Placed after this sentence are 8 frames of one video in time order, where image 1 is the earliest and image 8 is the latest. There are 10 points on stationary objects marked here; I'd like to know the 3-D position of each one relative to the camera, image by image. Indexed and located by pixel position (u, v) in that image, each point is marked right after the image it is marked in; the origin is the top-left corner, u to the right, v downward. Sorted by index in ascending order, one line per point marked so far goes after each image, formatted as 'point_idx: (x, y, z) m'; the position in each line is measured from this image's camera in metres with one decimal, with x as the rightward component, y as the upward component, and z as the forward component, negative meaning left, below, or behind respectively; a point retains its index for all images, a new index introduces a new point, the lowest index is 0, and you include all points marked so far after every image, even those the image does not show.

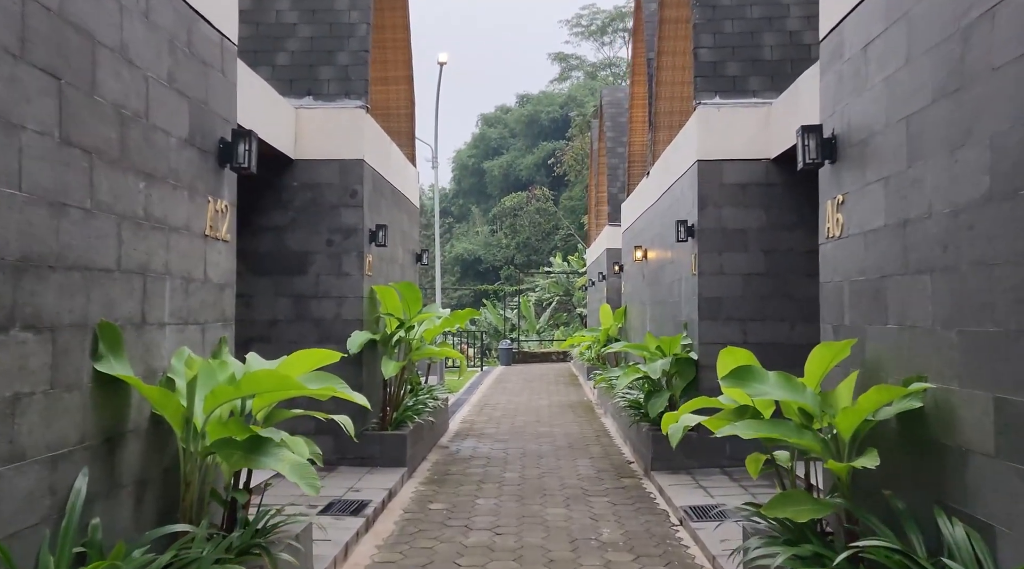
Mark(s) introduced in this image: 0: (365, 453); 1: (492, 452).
0: (-1.1, -1.3, +7.2) m
1: (-0.2, -1.6, +8.8) m
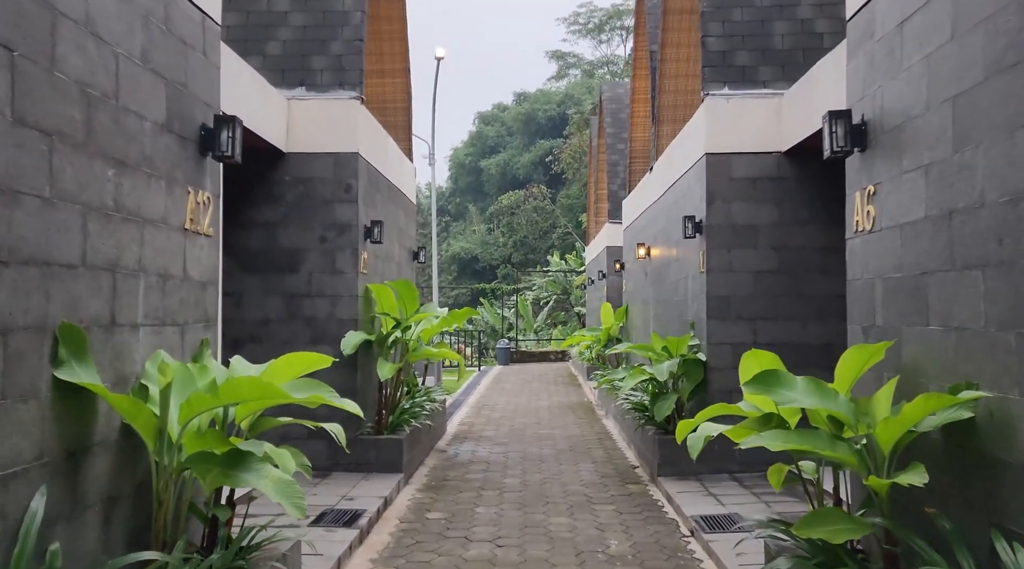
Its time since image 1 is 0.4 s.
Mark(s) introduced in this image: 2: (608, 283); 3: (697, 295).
0: (-1.1, -1.3, +6.9) m
1: (-0.2, -1.5, +8.5) m
2: (+1.6, 0.0, +15.9) m
3: (+1.5, -0.1, +7.5) m
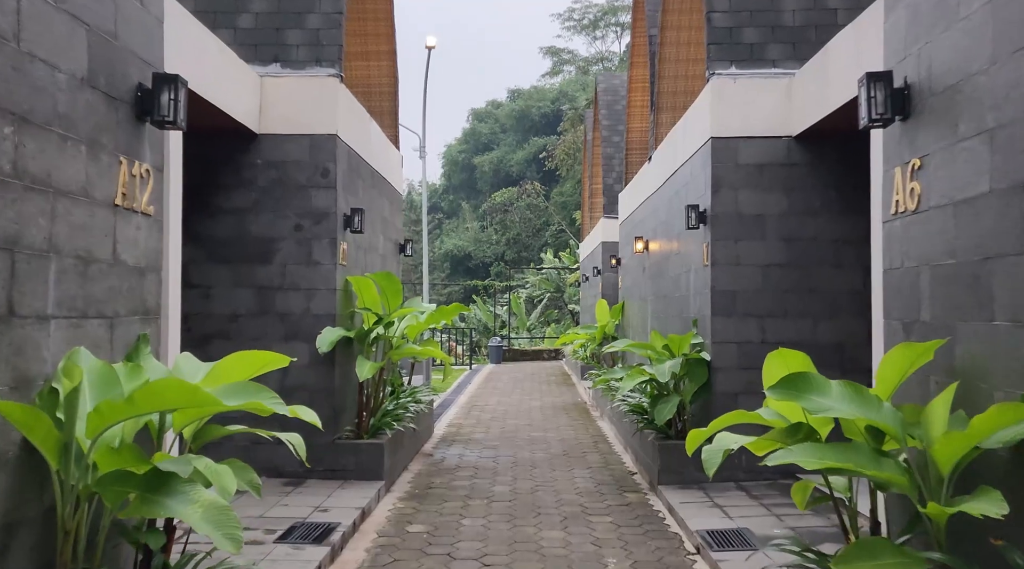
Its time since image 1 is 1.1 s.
0: (-1.2, -1.2, +6.4) m
1: (-0.3, -1.5, +8.0) m
2: (+1.5, +0.1, +15.5) m
3: (+1.4, 0.0, +7.0) m
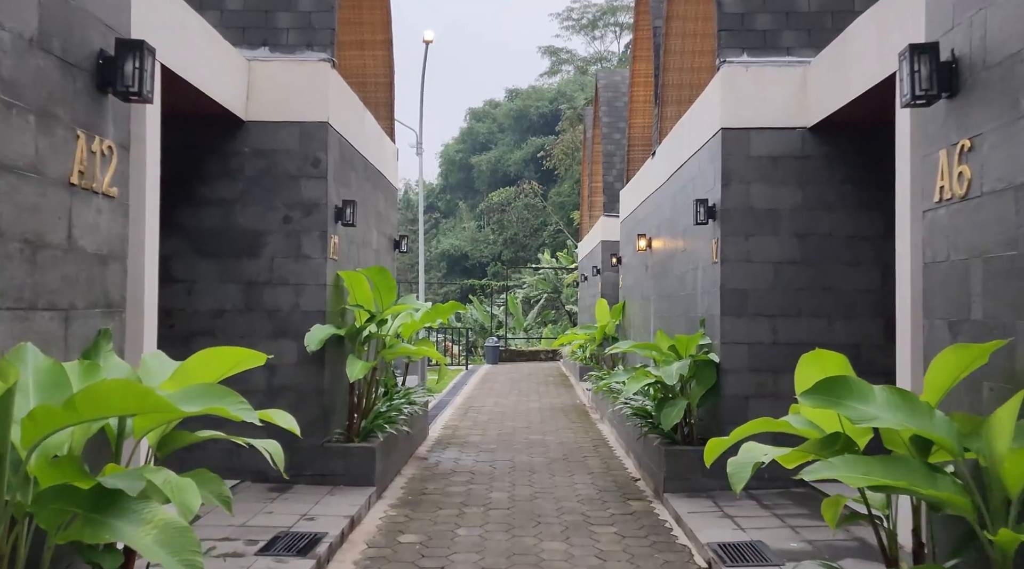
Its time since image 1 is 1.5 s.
0: (-1.2, -1.2, +6.1) m
1: (-0.3, -1.5, +7.6) m
2: (+1.5, +0.1, +15.1) m
3: (+1.4, 0.0, +6.7) m
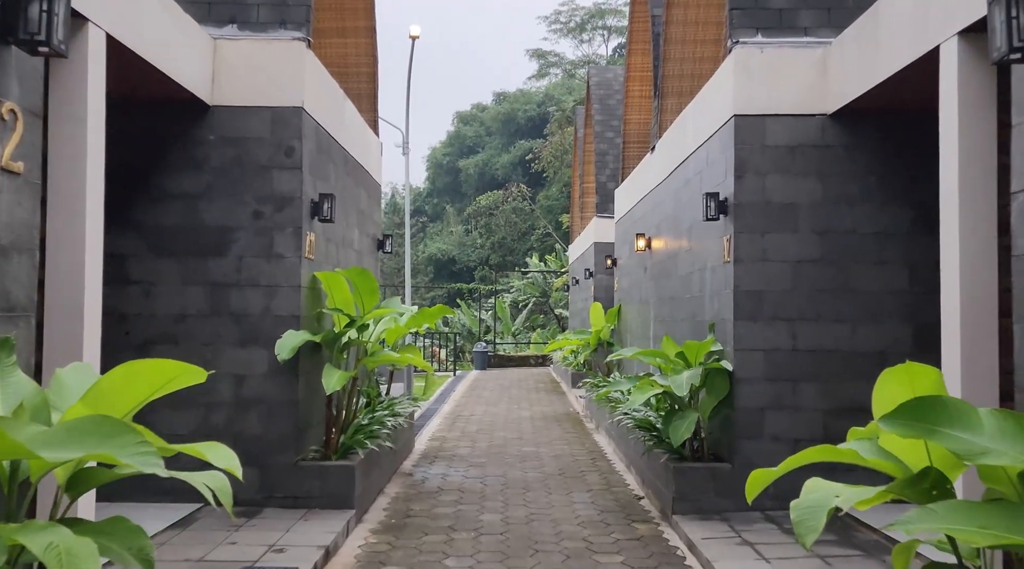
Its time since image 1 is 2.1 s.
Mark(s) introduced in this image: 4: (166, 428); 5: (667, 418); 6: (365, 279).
0: (-1.2, -1.2, +5.5) m
1: (-0.3, -1.5, +7.1) m
2: (+1.3, 0.0, +14.6) m
3: (+1.3, 0.0, +6.1) m
4: (-2.0, -0.8, +5.5) m
5: (+1.0, -0.8, +5.8) m
6: (-0.9, 0.0, +6.0) m
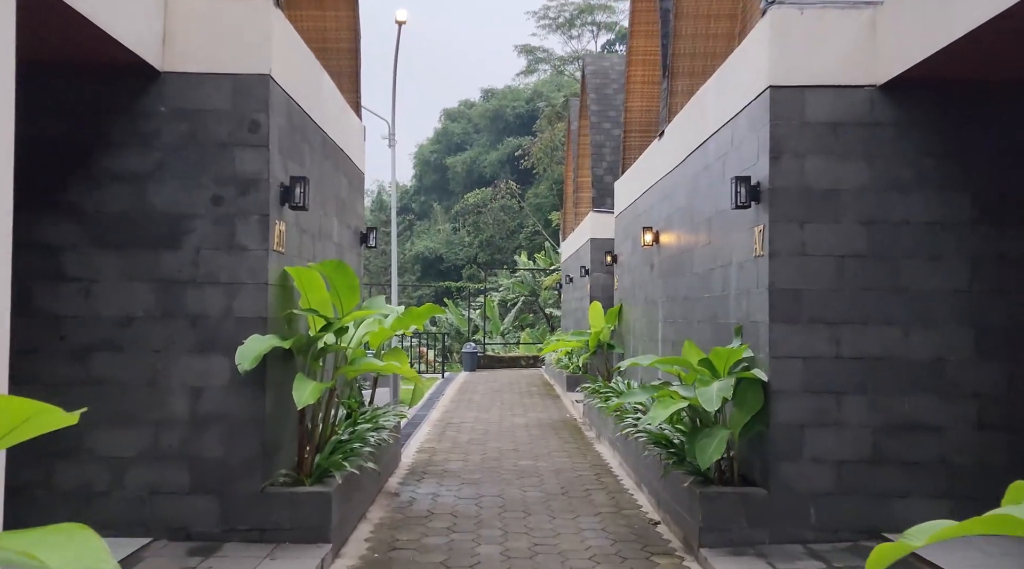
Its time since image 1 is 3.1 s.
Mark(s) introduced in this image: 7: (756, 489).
0: (-1.2, -1.2, +4.7) m
1: (-0.4, -1.5, +6.3) m
2: (+1.2, +0.1, +13.8) m
3: (+1.3, 0.0, +5.4) m
4: (-2.0, -0.8, +4.7) m
5: (+1.0, -0.8, +5.1) m
6: (-0.9, 0.0, +5.2) m
7: (+1.3, -1.1, +5.0) m
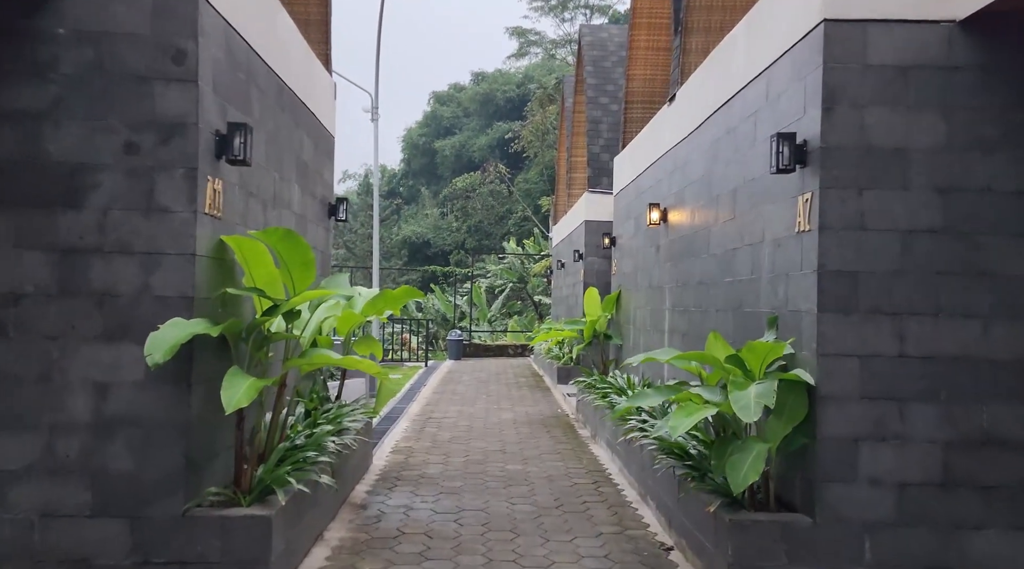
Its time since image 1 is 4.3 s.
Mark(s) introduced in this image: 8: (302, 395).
0: (-1.3, -1.1, +3.7) m
1: (-0.4, -1.3, +5.4) m
2: (+1.0, +0.3, +12.9) m
3: (+1.3, +0.1, +4.4) m
4: (-2.1, -0.7, +3.7) m
5: (+0.9, -0.7, +4.1) m
6: (-1.0, +0.2, +4.2) m
7: (+1.2, -1.0, +4.0) m
8: (-1.3, -0.7, +5.9) m
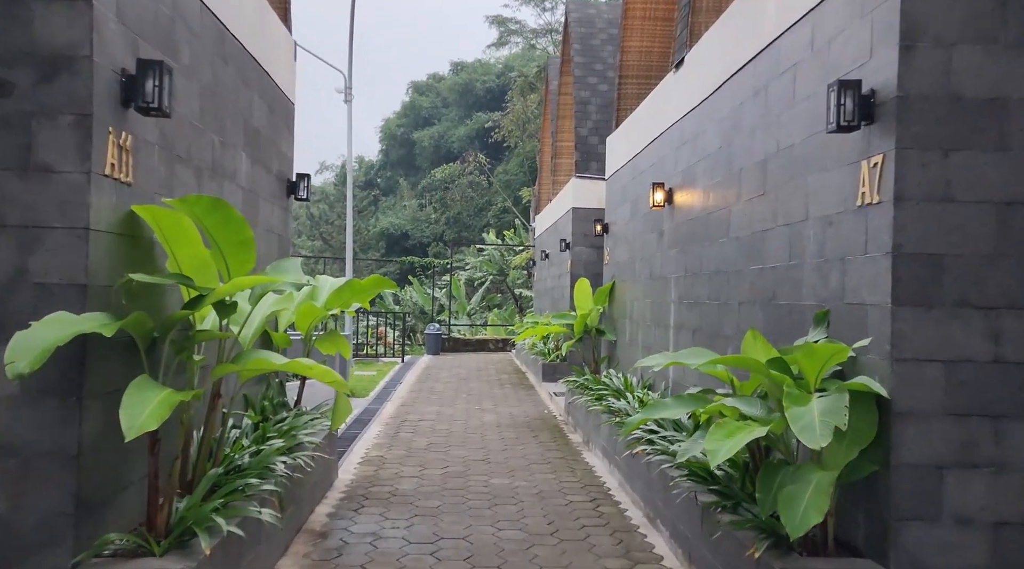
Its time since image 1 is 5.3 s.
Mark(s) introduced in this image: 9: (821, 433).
0: (-1.3, -1.0, +2.8) m
1: (-0.5, -1.3, +4.5) m
2: (+0.8, +0.4, +12.0) m
3: (+1.3, +0.1, +3.6) m
4: (-2.1, -0.6, +2.8) m
5: (+0.9, -0.7, +3.3) m
6: (-1.0, +0.2, +3.3) m
7: (+1.2, -0.9, +3.2) m
8: (-1.4, -0.6, +5.0) m
9: (+0.9, -0.4, +2.9) m
